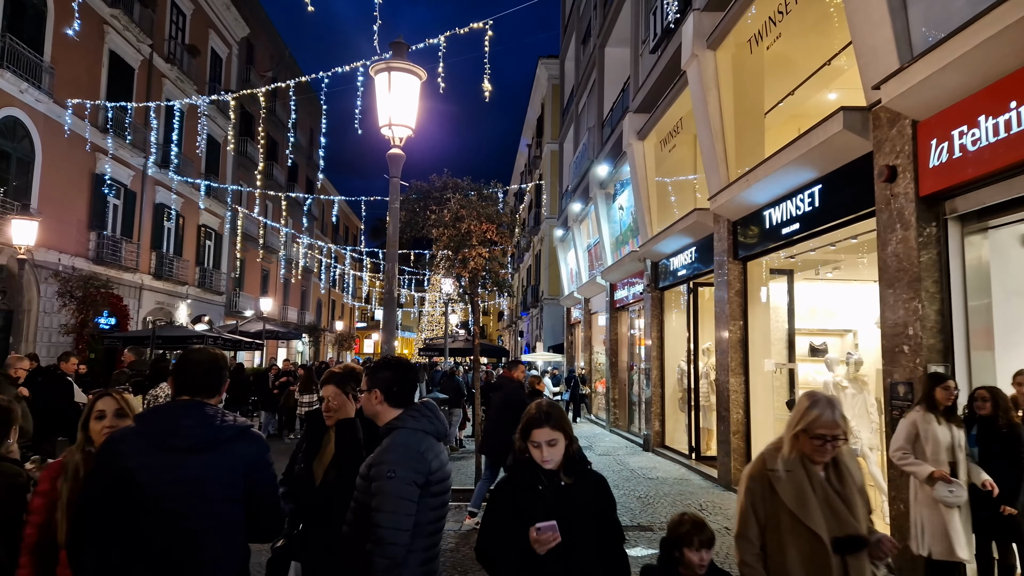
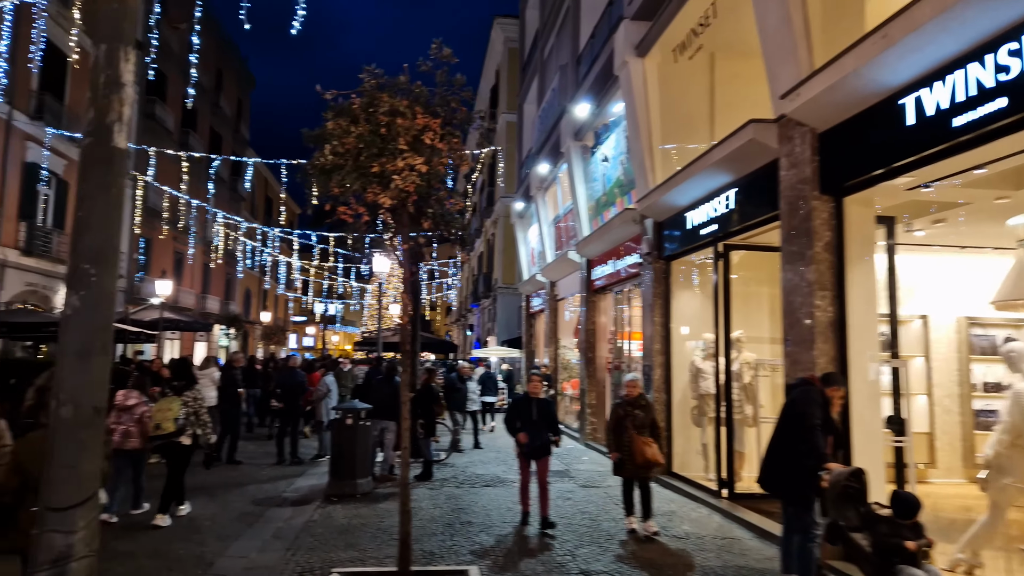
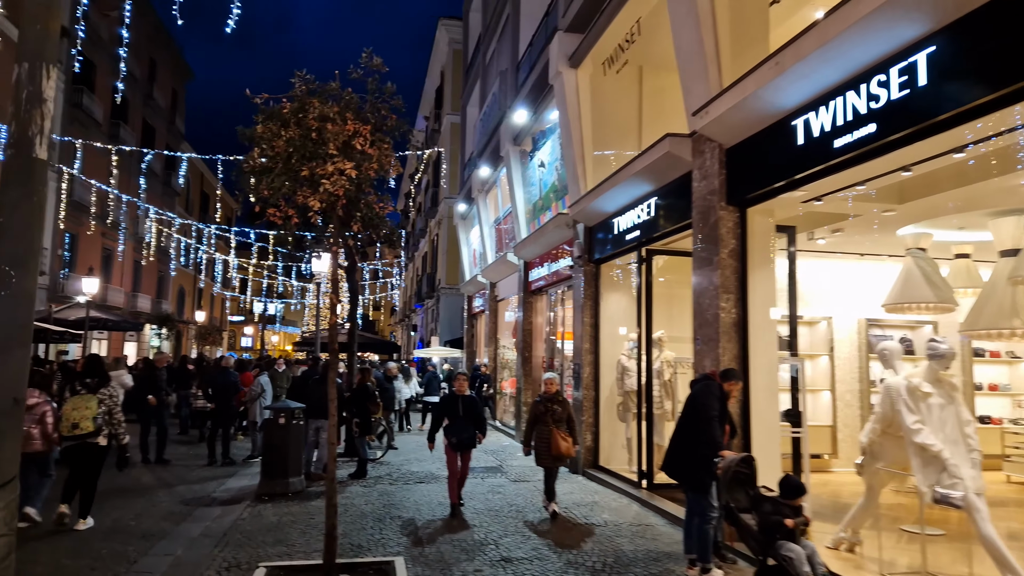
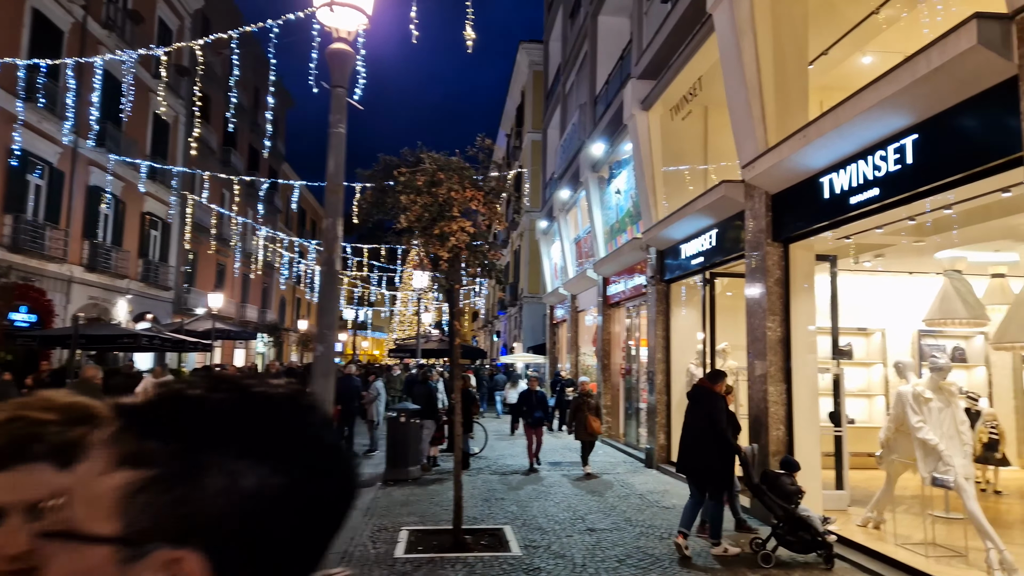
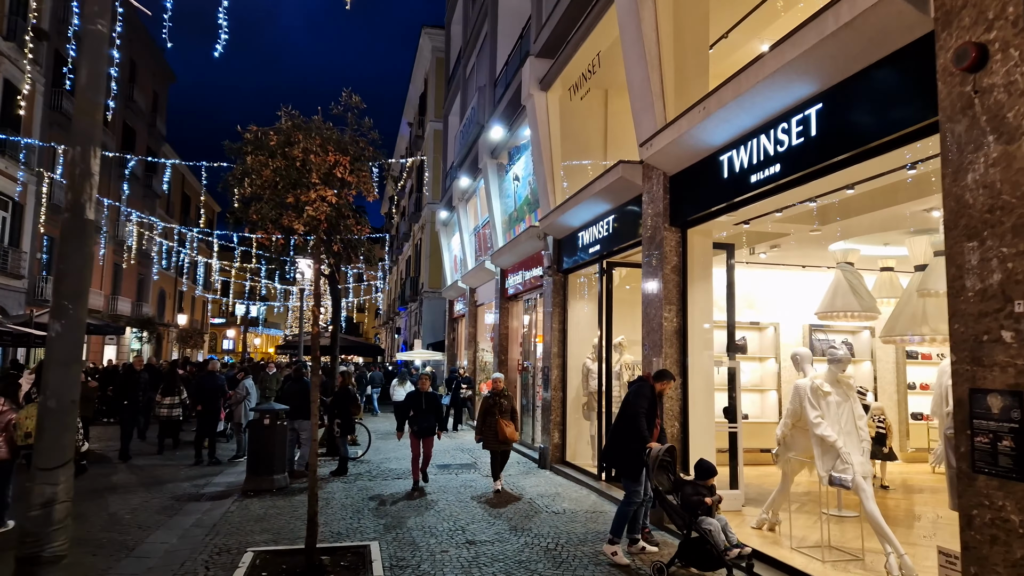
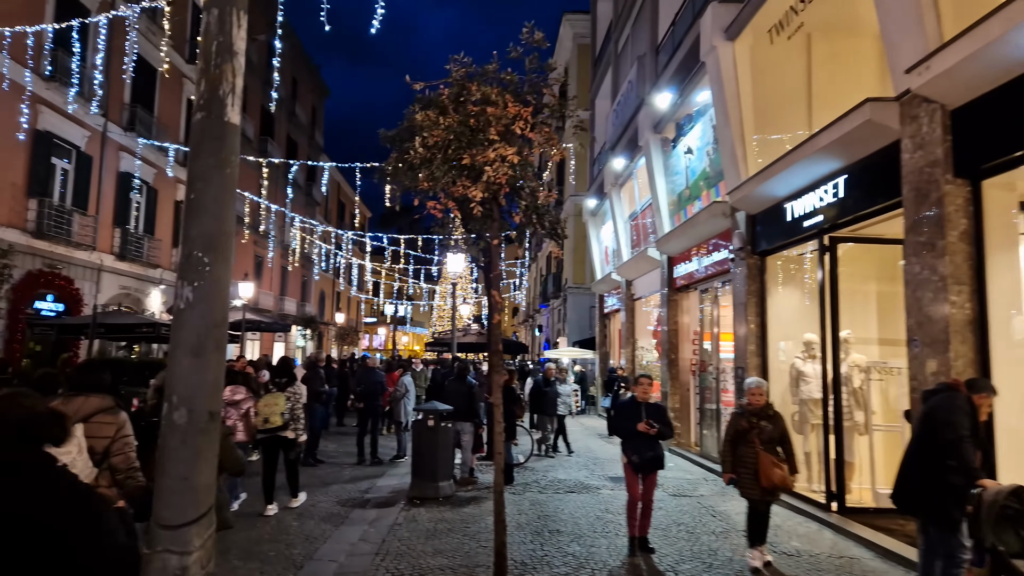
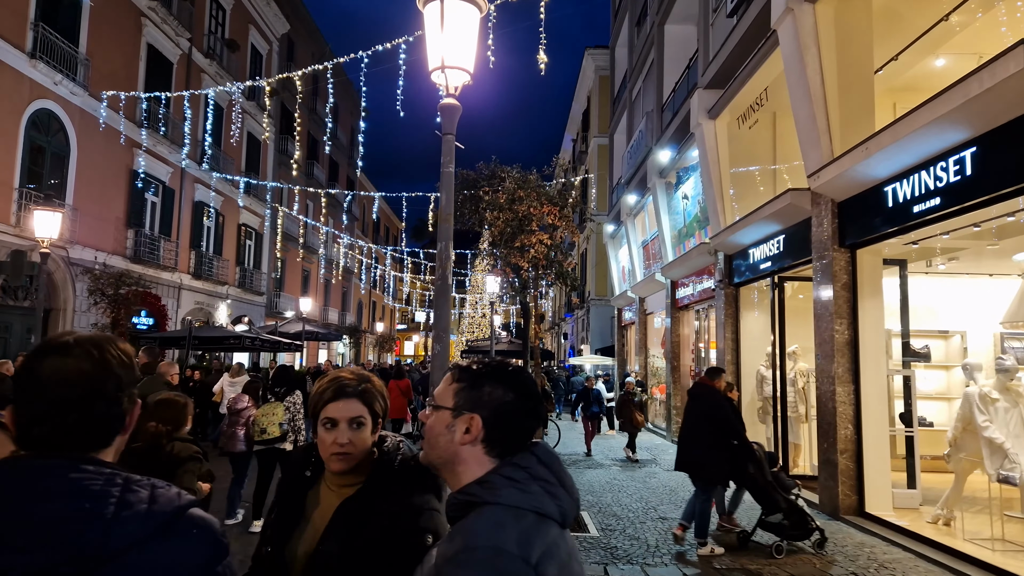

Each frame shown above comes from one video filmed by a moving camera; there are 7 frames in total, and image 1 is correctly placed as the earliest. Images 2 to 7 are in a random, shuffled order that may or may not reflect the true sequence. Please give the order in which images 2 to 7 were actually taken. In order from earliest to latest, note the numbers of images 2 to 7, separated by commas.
7, 4, 5, 3, 2, 6
